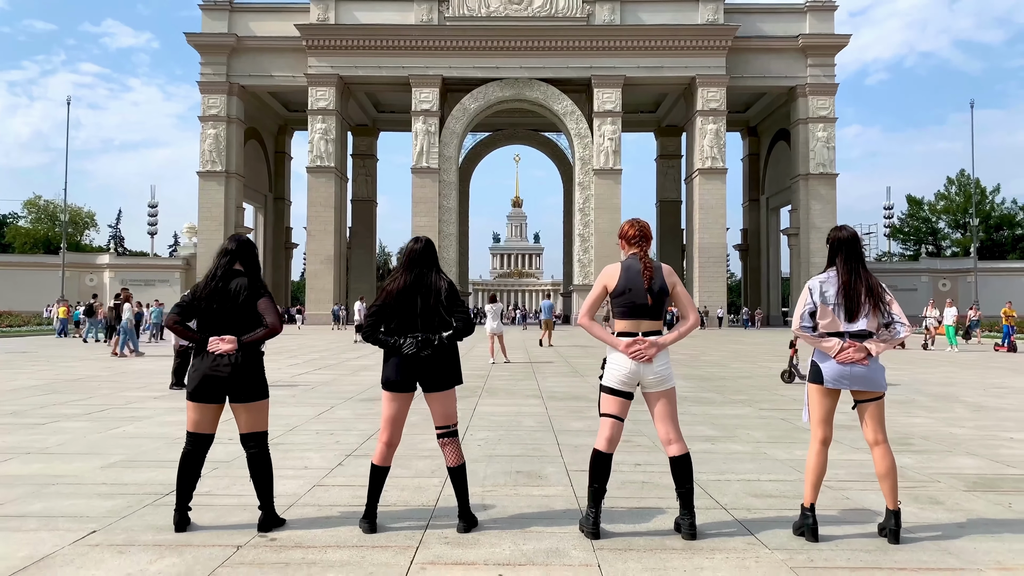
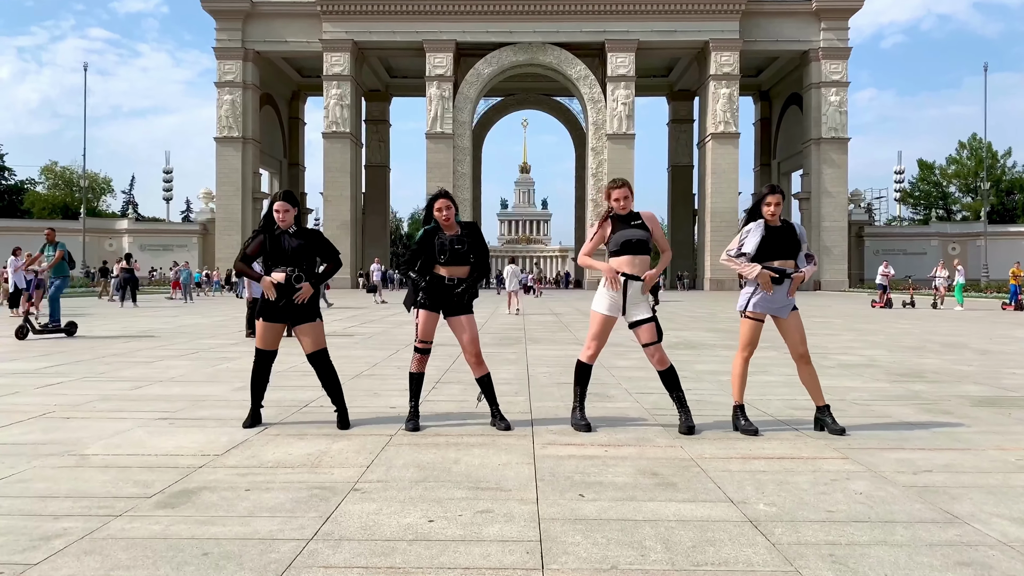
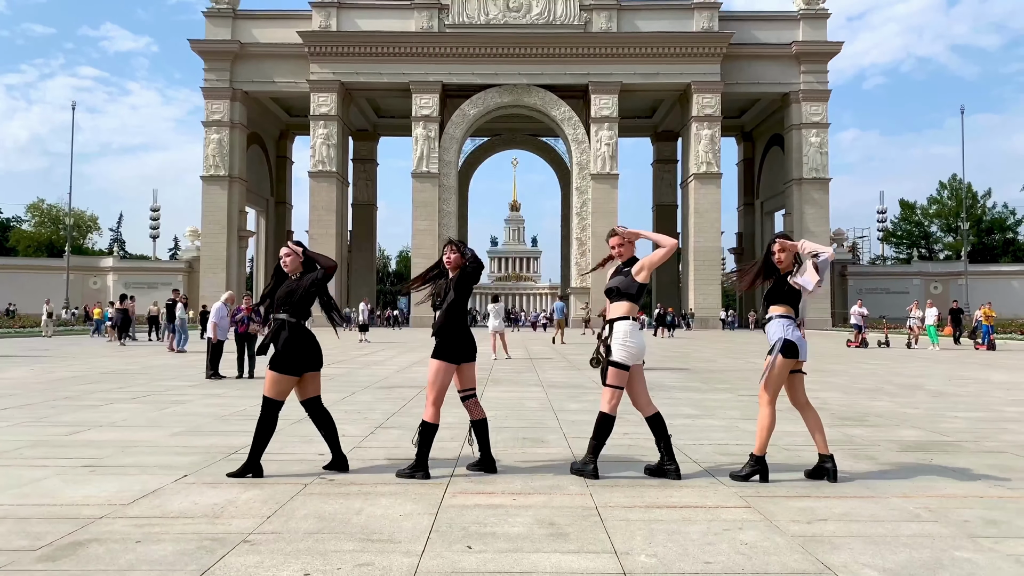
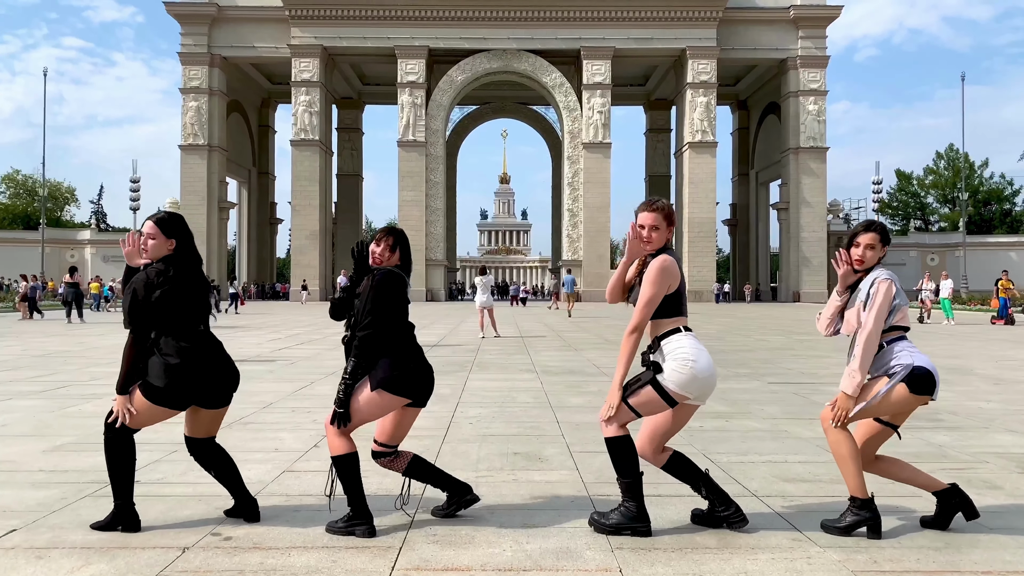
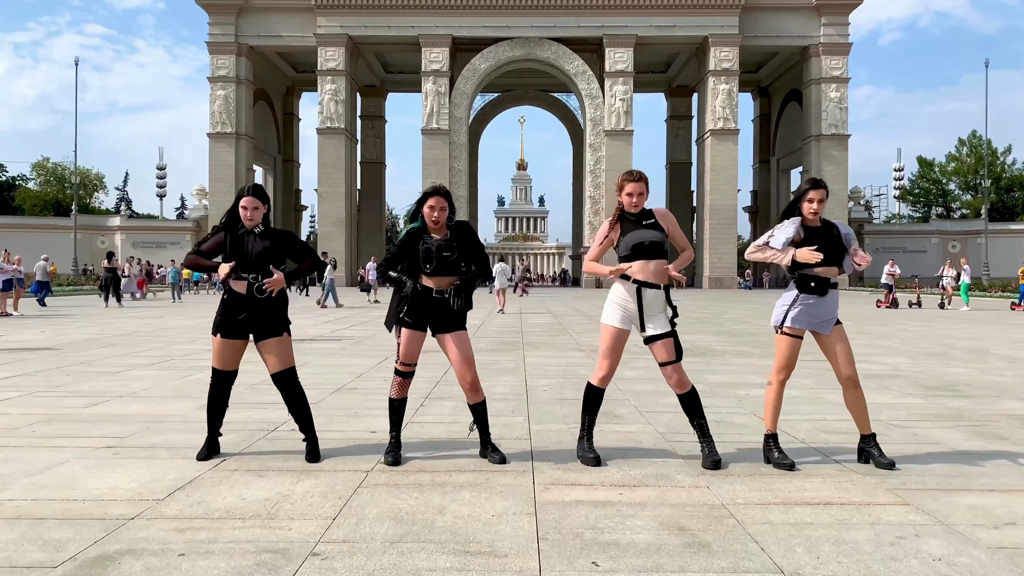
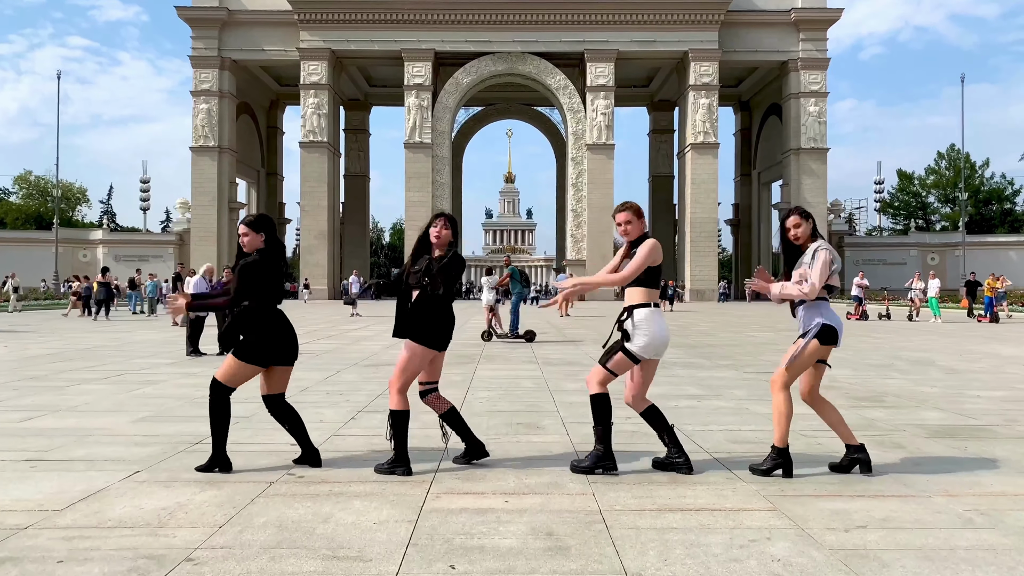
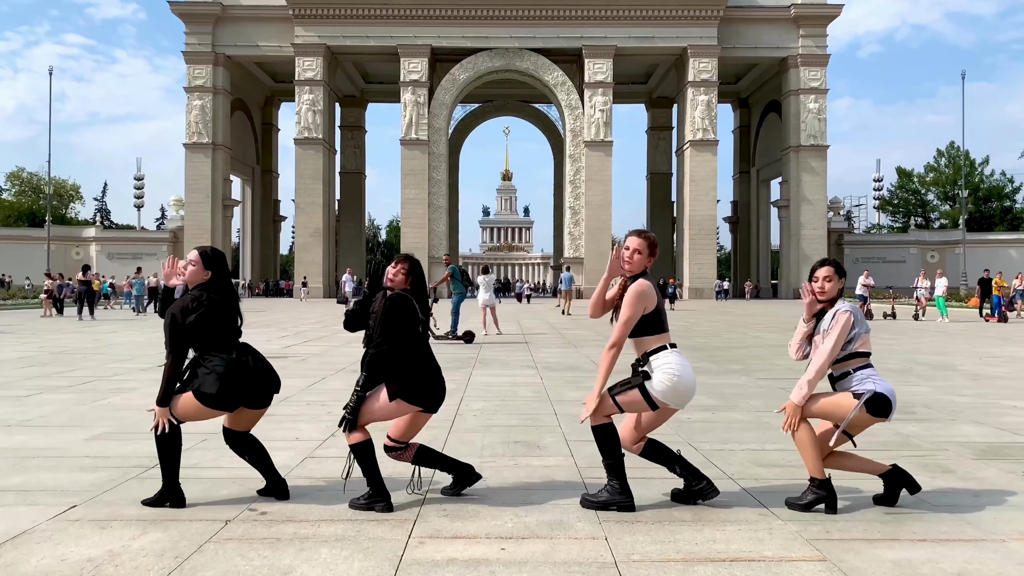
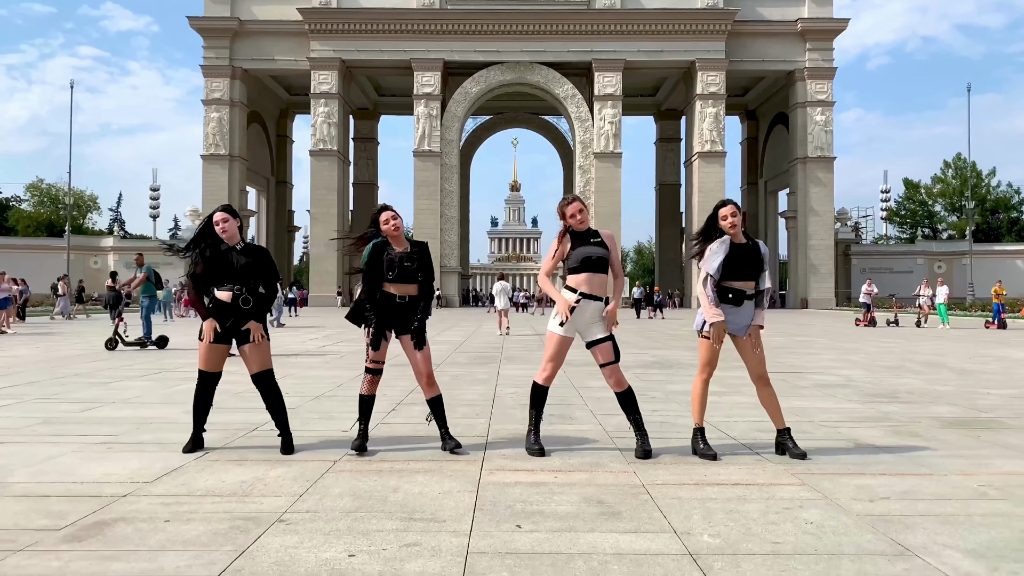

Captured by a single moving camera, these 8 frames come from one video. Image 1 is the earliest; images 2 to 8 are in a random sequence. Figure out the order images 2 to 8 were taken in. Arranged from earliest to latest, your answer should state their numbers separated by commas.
3, 6, 7, 4, 8, 2, 5
